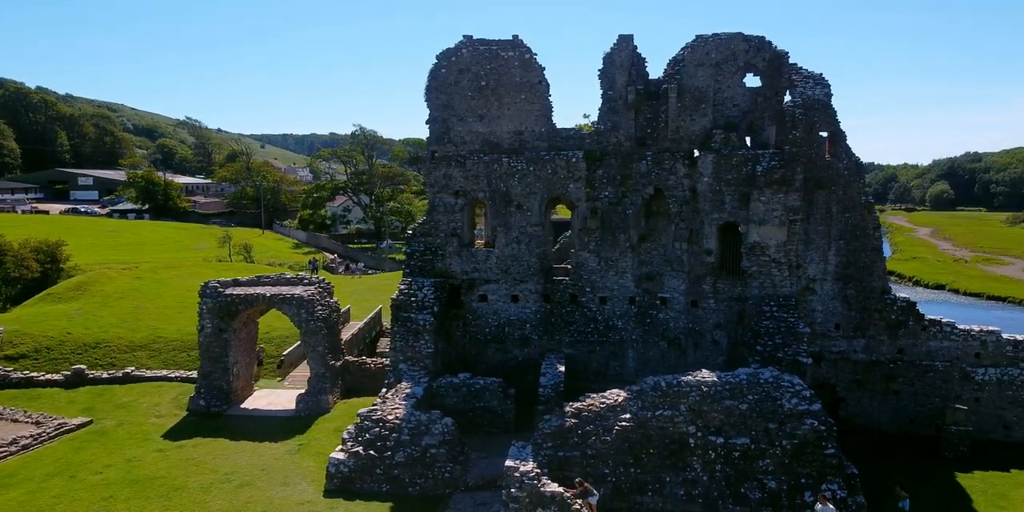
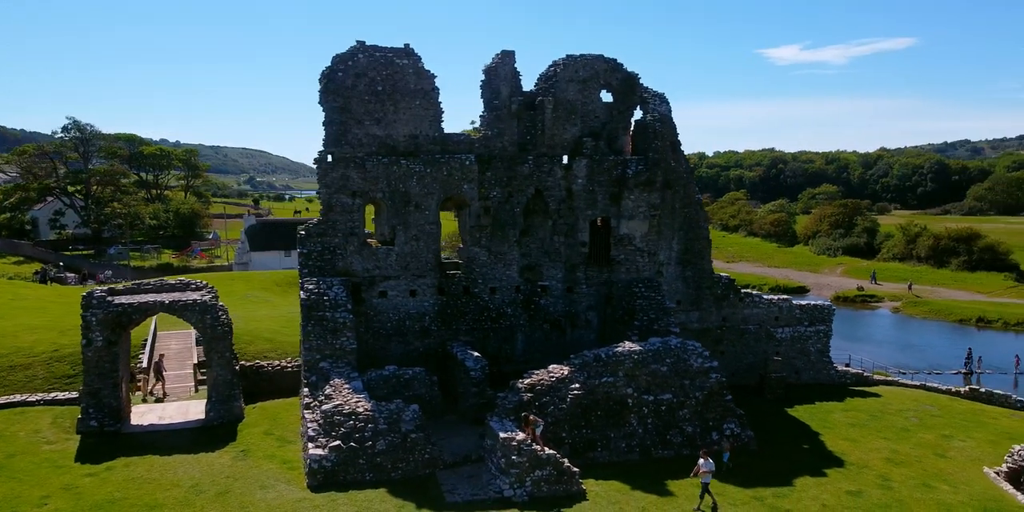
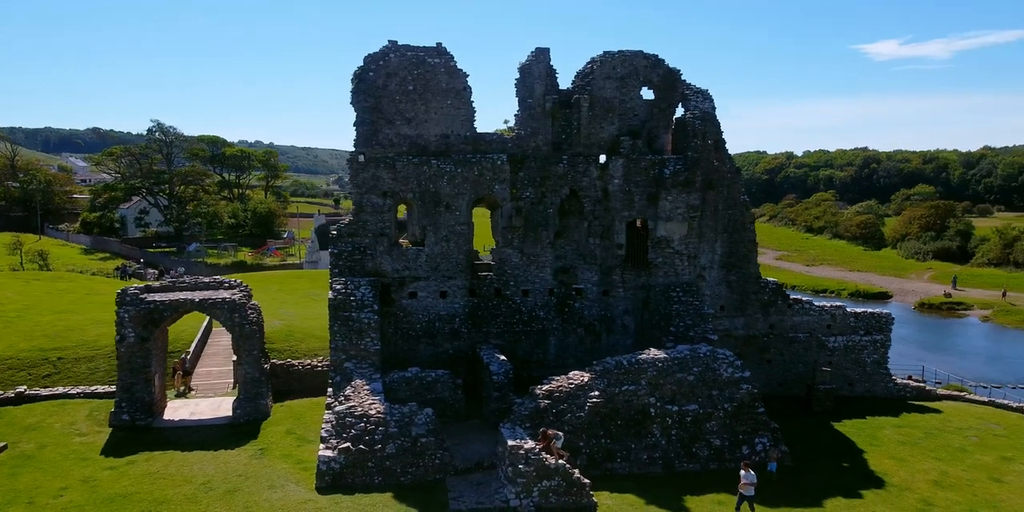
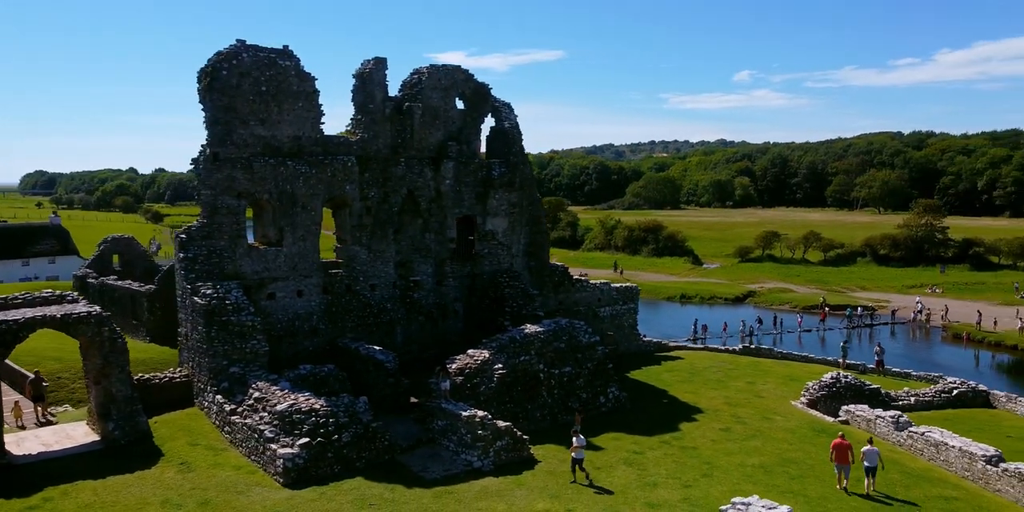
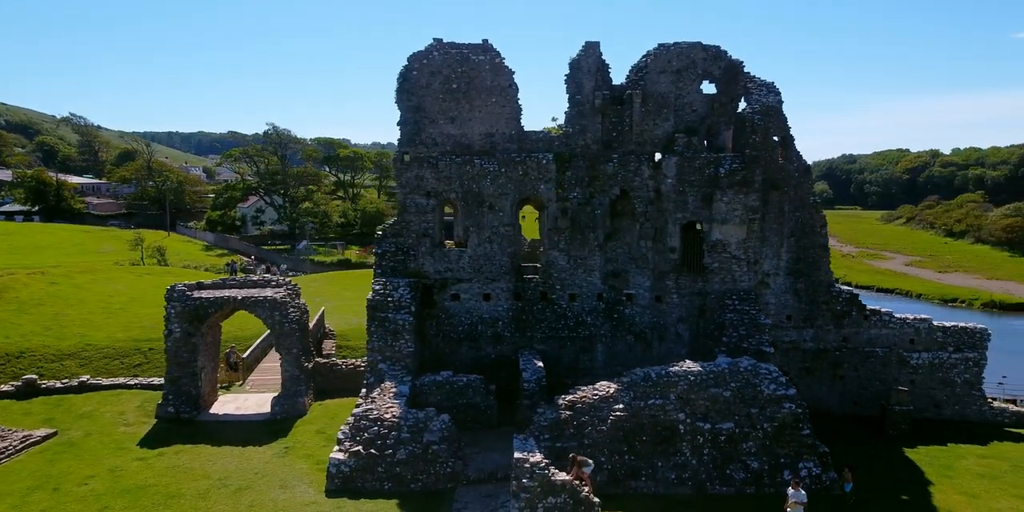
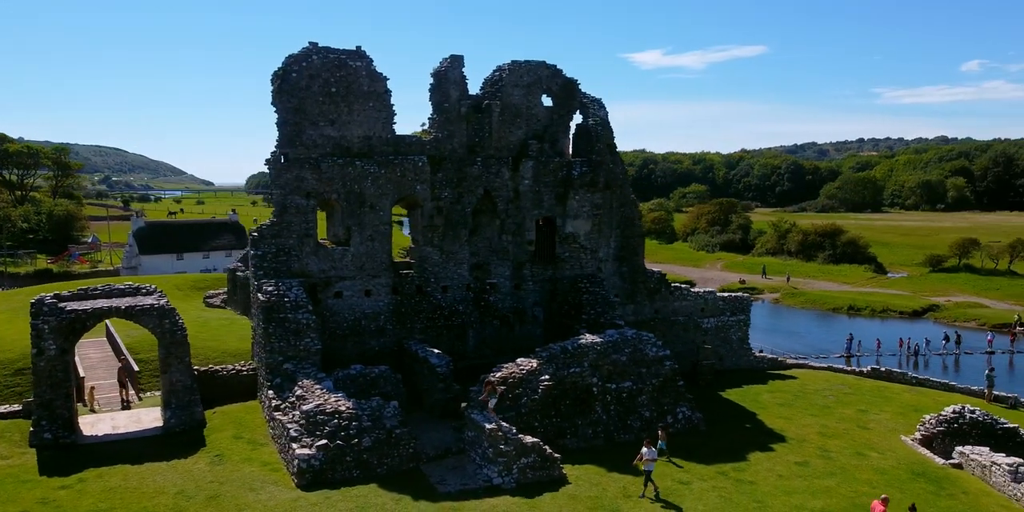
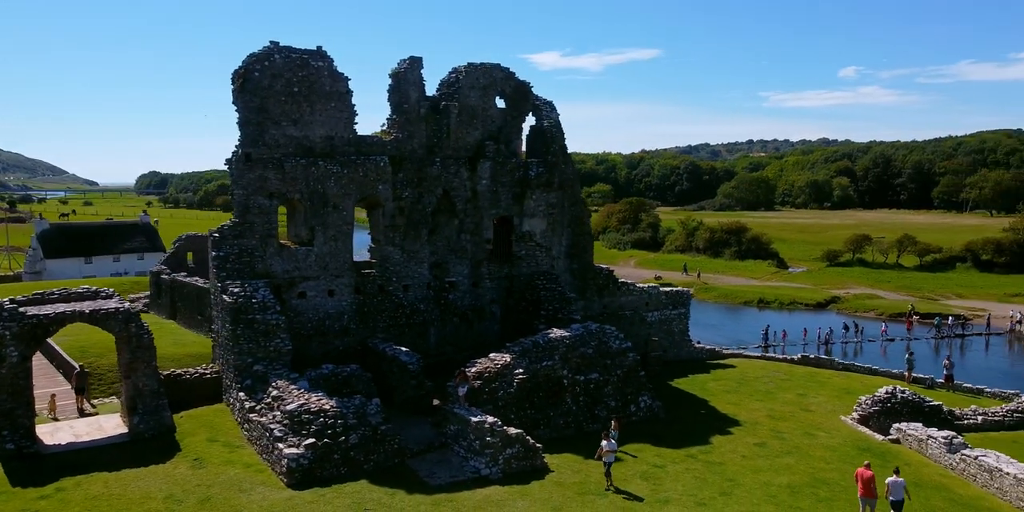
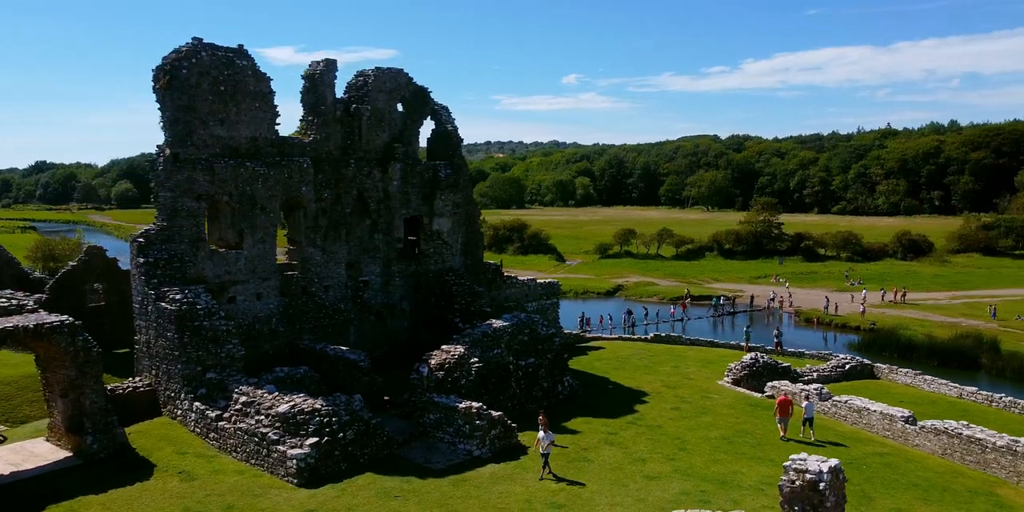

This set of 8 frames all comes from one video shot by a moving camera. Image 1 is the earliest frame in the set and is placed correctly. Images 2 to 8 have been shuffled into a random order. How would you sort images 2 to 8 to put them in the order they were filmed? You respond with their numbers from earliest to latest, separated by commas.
5, 3, 2, 6, 7, 4, 8
